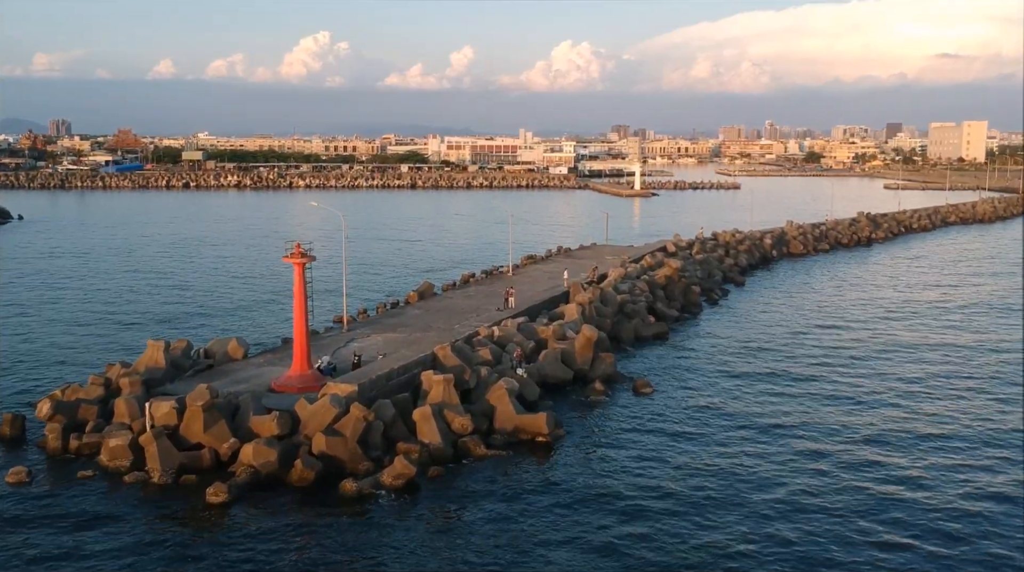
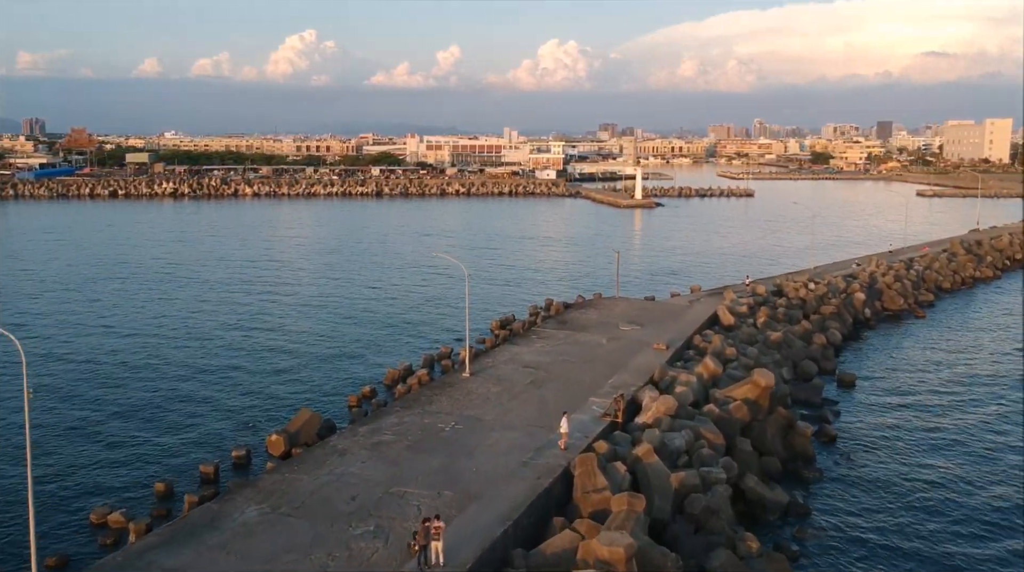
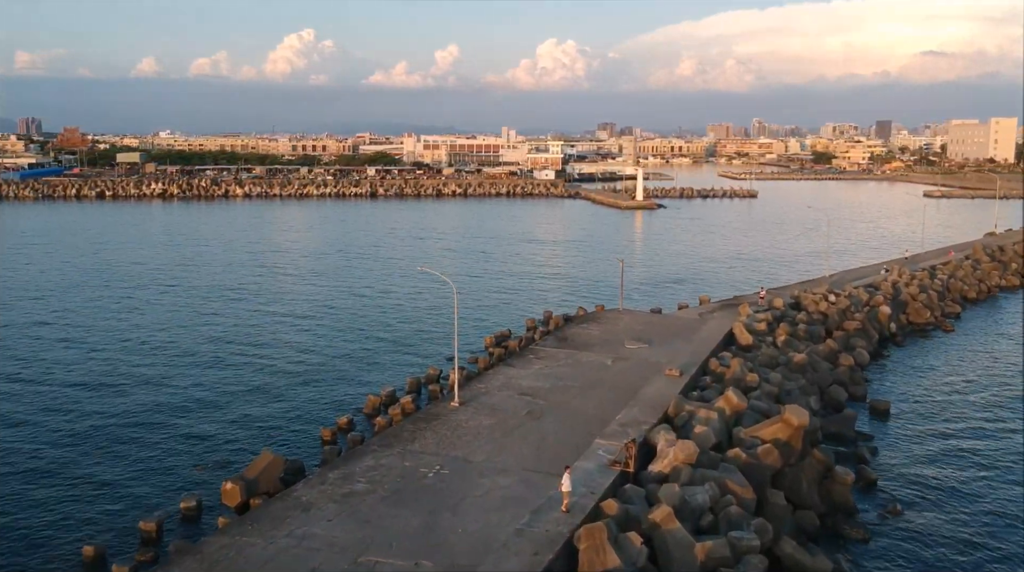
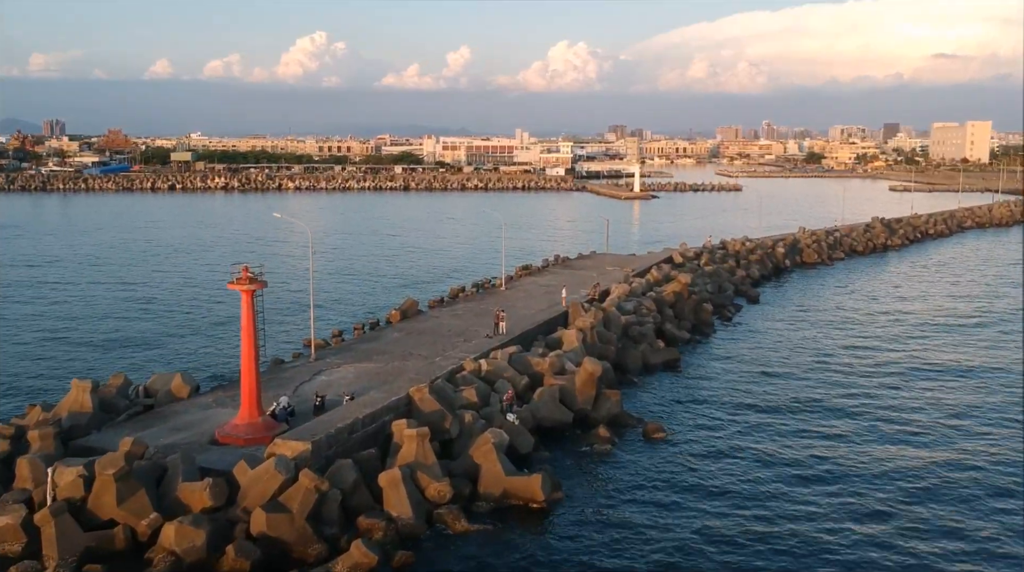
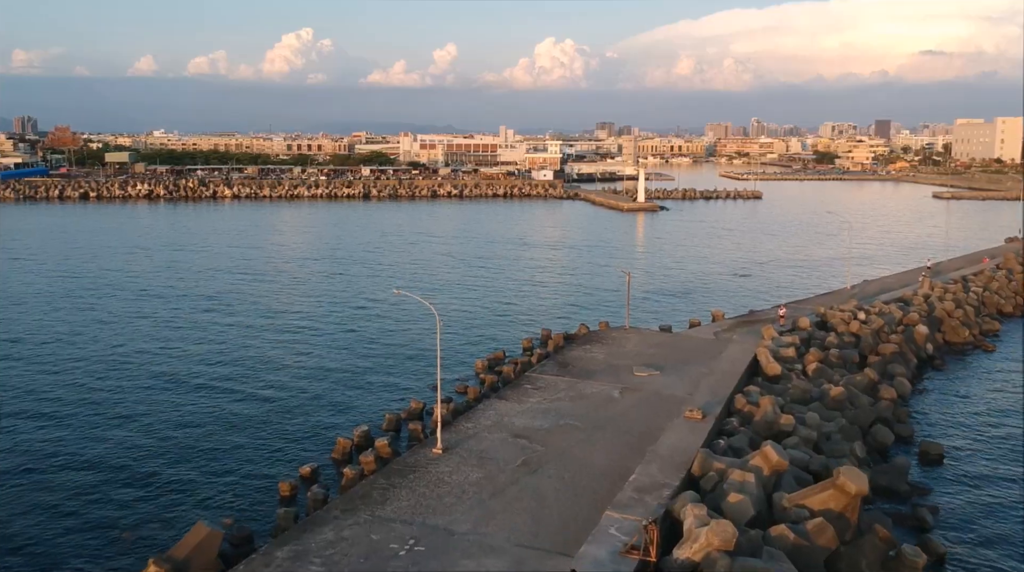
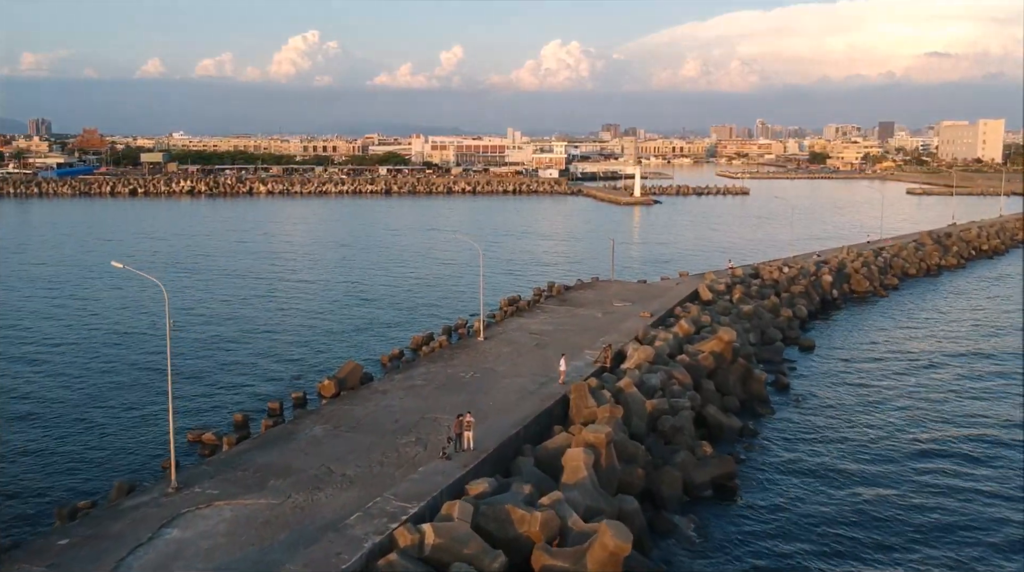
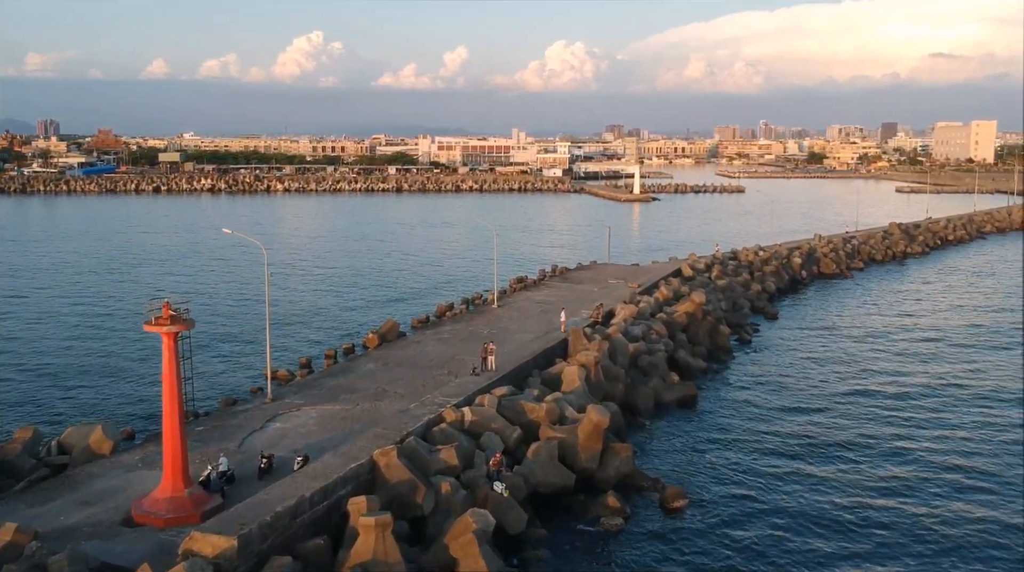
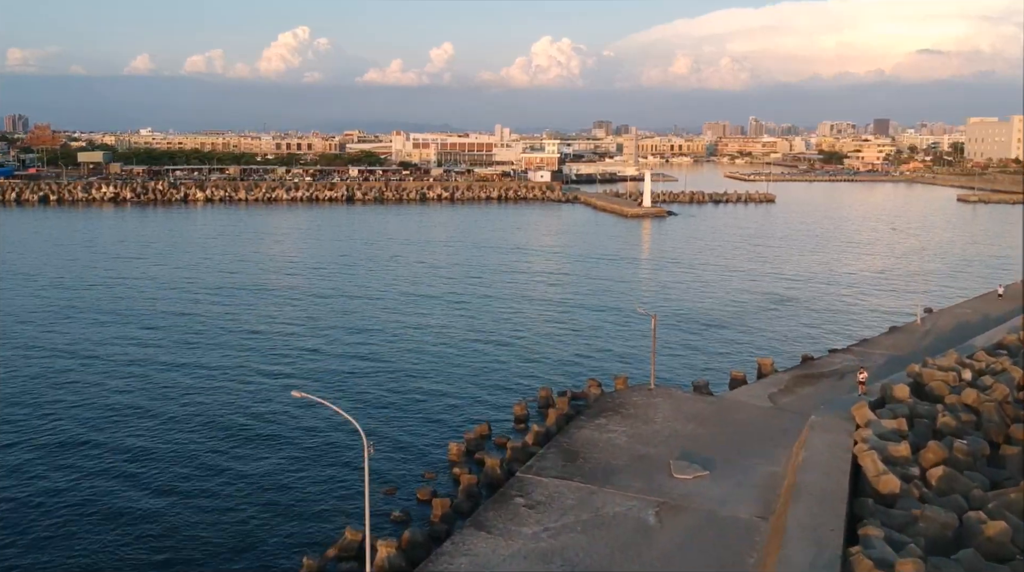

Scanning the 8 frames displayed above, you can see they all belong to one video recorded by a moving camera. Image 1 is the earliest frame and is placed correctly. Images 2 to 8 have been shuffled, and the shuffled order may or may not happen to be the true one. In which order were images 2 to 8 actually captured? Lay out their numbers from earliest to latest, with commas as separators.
4, 7, 6, 2, 3, 5, 8
